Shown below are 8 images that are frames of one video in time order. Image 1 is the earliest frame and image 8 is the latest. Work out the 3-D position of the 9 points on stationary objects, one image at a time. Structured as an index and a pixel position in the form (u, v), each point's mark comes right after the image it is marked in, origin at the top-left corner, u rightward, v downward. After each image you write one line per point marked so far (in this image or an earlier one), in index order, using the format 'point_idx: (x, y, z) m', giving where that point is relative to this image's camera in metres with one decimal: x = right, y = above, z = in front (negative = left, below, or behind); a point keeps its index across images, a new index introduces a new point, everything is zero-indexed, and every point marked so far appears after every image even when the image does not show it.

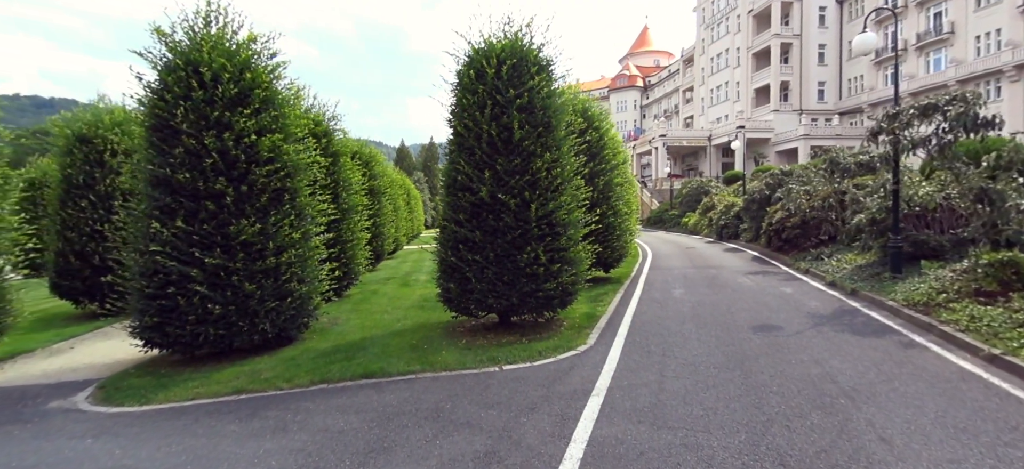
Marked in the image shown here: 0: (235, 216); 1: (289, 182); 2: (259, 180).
0: (-3.5, +0.2, +6.8) m
1: (-3.0, +0.7, +7.3) m
2: (-3.2, +0.7, +6.9) m
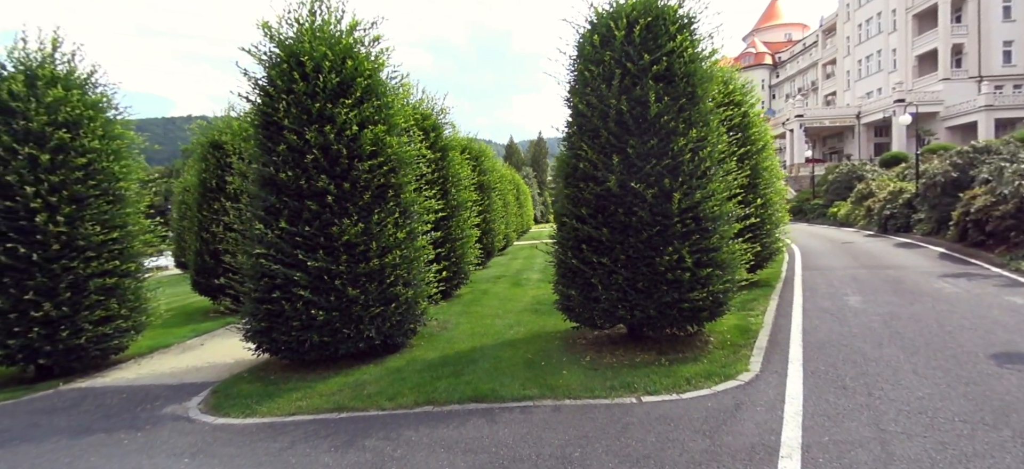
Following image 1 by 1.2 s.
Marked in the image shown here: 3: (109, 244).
0: (-2.0, +0.2, +6.3) m
1: (-1.5, +0.7, +6.7) m
2: (-1.8, +0.7, +6.4) m
3: (-6.0, -0.2, +8.1) m
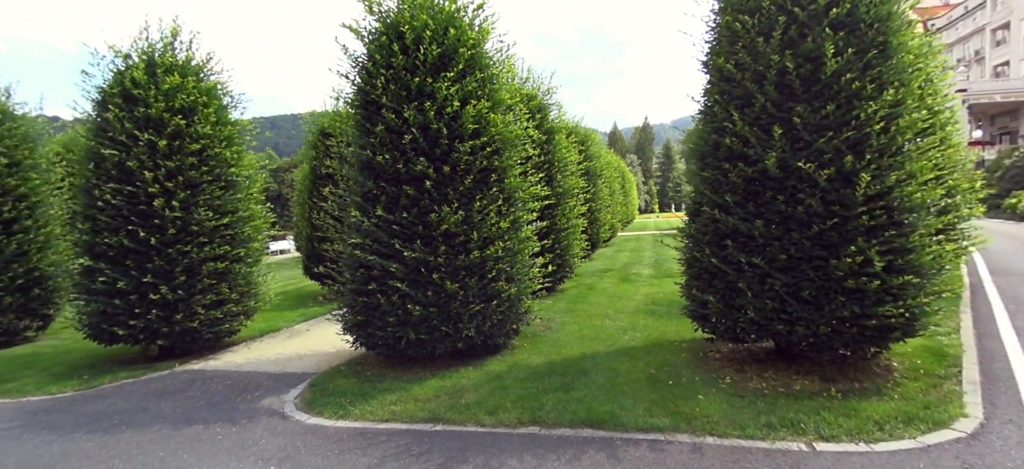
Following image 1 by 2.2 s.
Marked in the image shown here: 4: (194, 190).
0: (-0.8, +0.3, +5.7) m
1: (-0.2, +0.8, +6.0) m
2: (-0.5, +0.8, +5.7) m
3: (-4.4, +0.1, +8.2) m
4: (-4.7, +0.7, +8.0) m
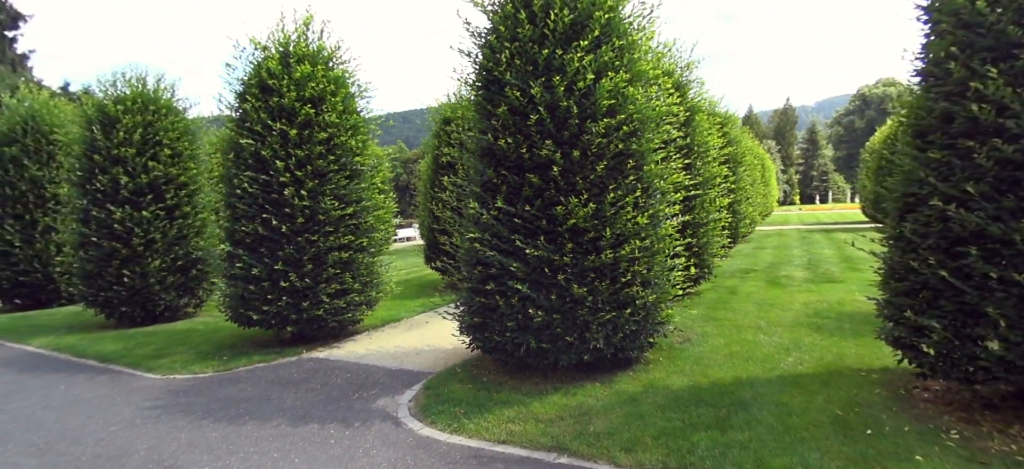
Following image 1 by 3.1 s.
0: (+0.5, +0.4, +5.0) m
1: (+1.2, +0.9, +5.1) m
2: (+0.8, +0.8, +4.9) m
3: (-2.5, +0.2, +8.2) m
4: (-2.8, +0.8, +8.0) m
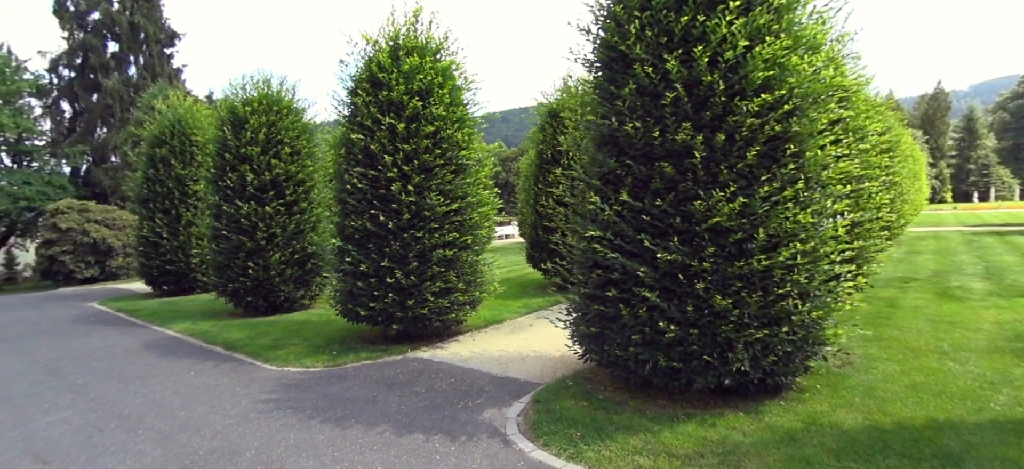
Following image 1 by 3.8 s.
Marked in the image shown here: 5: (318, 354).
0: (+1.5, +0.4, +4.2) m
1: (+2.2, +0.9, +4.2) m
2: (+1.8, +0.8, +4.1) m
3: (-0.9, +0.3, +7.9) m
4: (-1.2, +0.9, +7.7) m
5: (-2.9, -1.8, +8.1) m
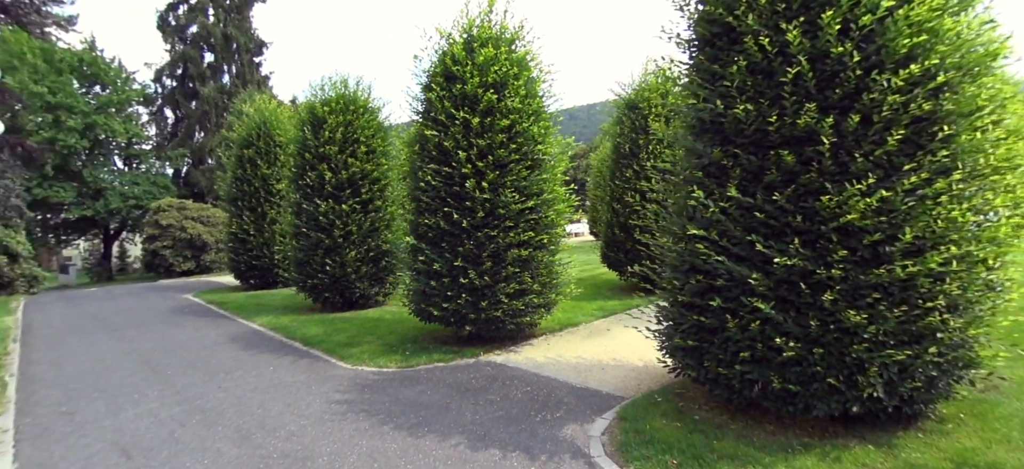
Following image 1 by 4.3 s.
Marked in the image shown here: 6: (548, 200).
0: (+2.1, +0.4, +3.5) m
1: (+2.8, +0.8, +3.5) m
2: (+2.3, +0.8, +3.4) m
3: (+0.2, +0.3, +7.5) m
4: (-0.1, +0.9, +7.4) m
5: (-1.8, -1.7, +7.9) m
6: (+0.5, +0.5, +7.6) m
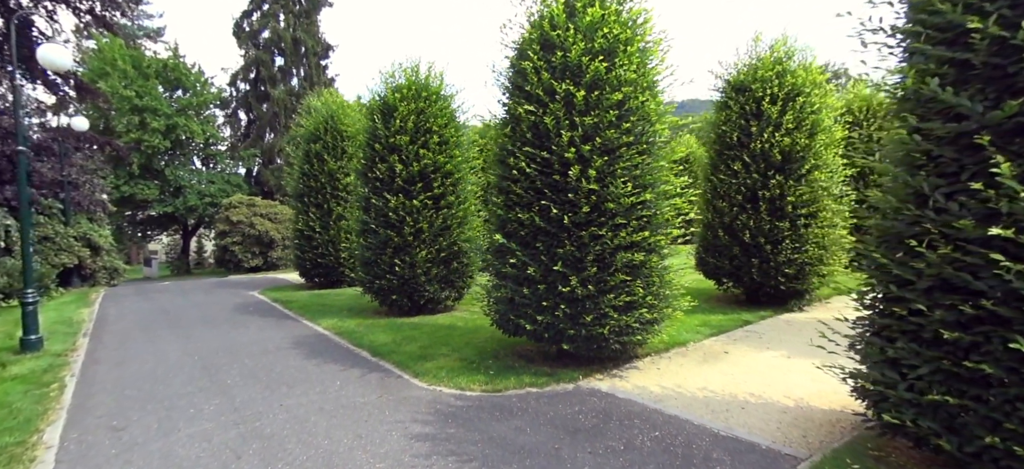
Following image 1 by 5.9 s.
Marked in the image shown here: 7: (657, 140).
0: (+2.9, +0.3, +2.0) m
1: (+3.6, +0.8, +1.9) m
2: (+3.2, +0.8, +1.9) m
3: (+1.4, +0.3, +6.2) m
4: (+1.1, +0.9, +6.1) m
5: (-0.5, -1.7, +6.8) m
6: (+1.8, +0.5, +6.3) m
7: (+1.7, +1.1, +6.3) m
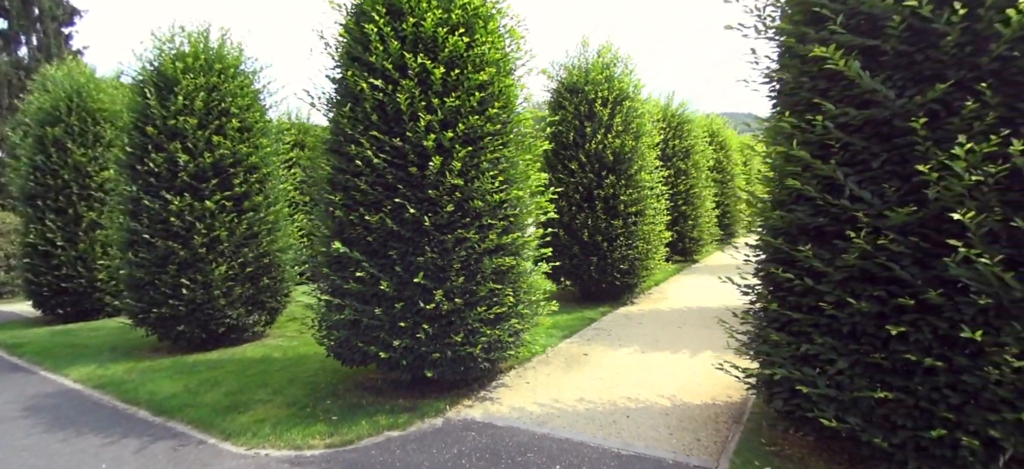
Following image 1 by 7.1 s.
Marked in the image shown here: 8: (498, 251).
0: (+2.7, +0.4, +2.1) m
1: (+3.4, +0.9, +2.2) m
2: (+3.0, +0.9, +2.0) m
3: (-0.1, +0.3, +5.4) m
4: (-0.4, +0.9, +5.3) m
5: (-2.0, -1.8, +5.4) m
6: (+0.2, +0.5, +5.7) m
7: (+0.1, +1.1, +5.7) m
8: (-0.1, -0.2, +5.4) m
